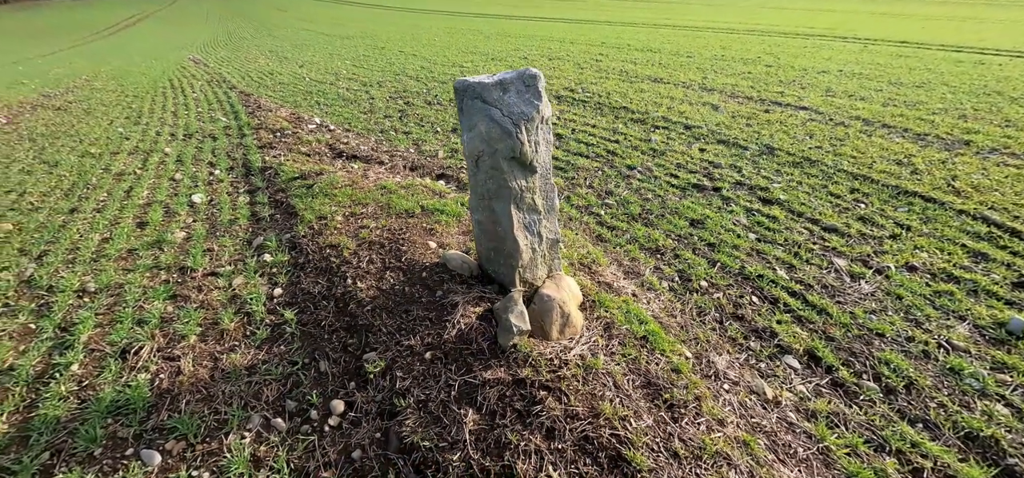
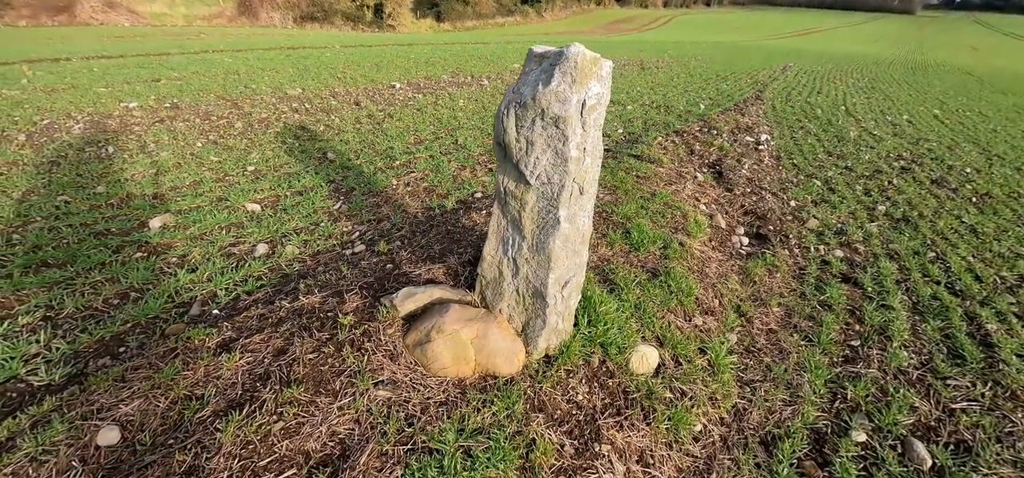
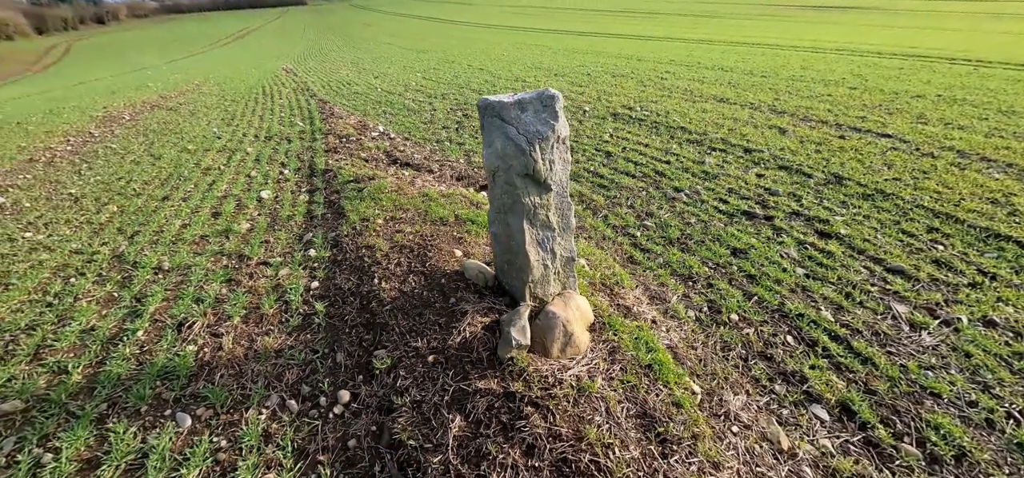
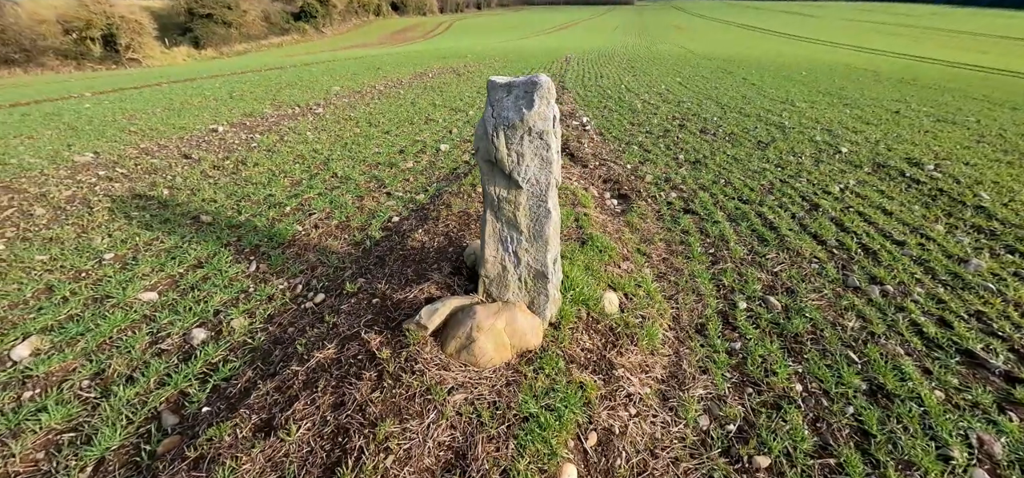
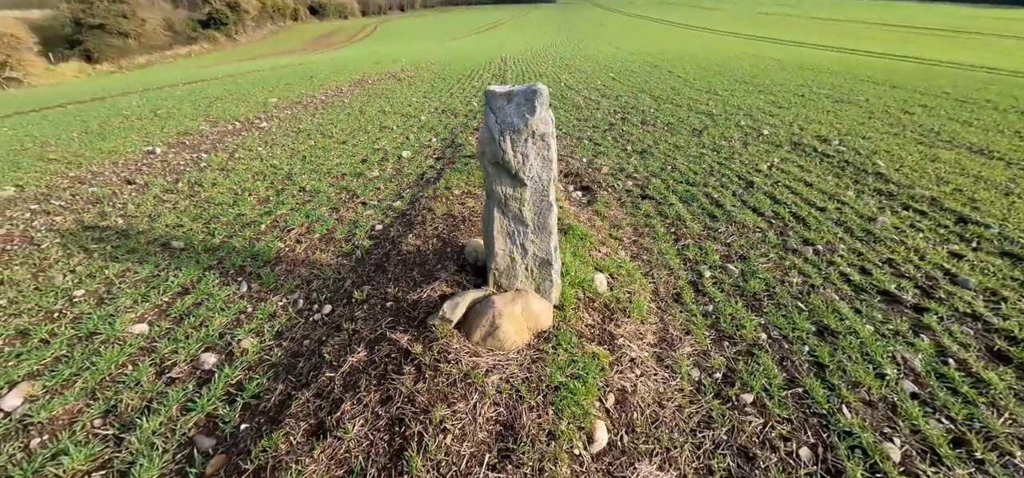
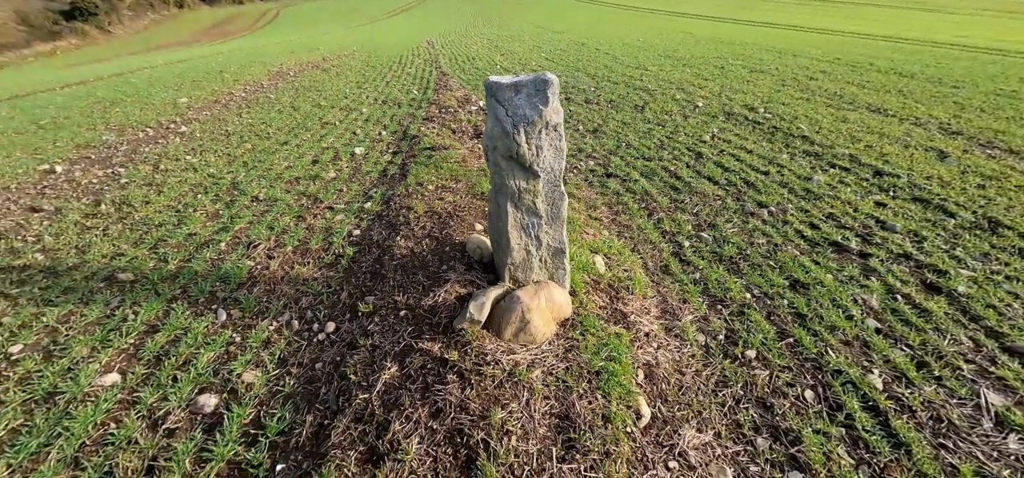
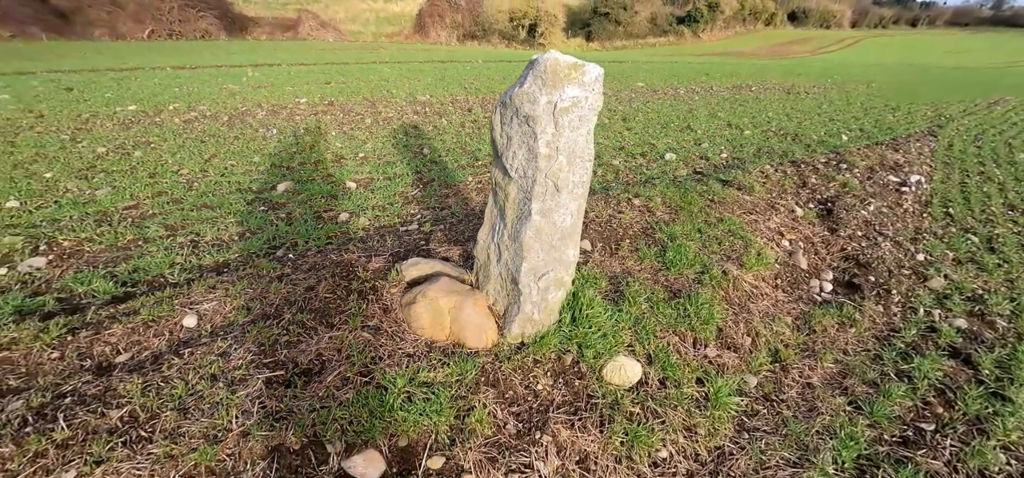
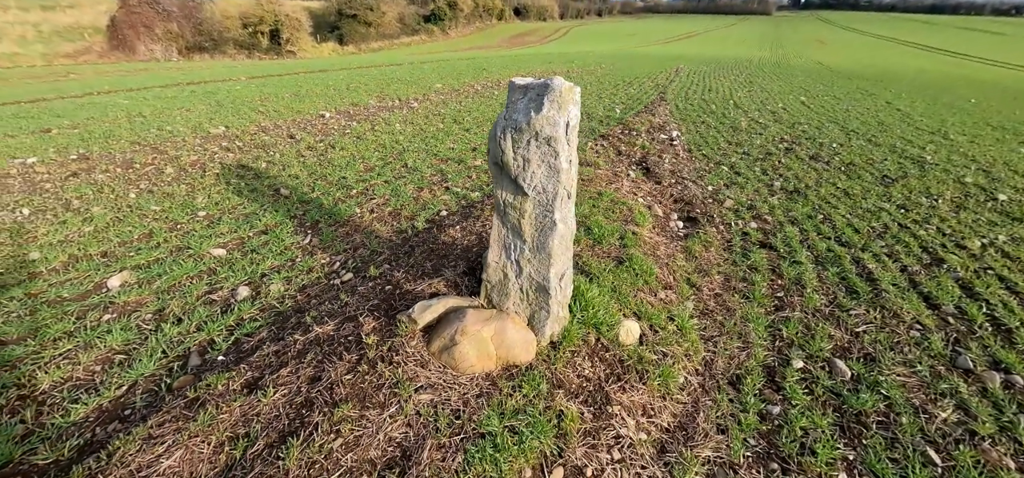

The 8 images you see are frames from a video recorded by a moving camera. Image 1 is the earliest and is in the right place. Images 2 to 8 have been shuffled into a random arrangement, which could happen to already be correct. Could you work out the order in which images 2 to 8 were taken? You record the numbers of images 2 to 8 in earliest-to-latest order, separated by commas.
3, 6, 5, 4, 8, 2, 7
